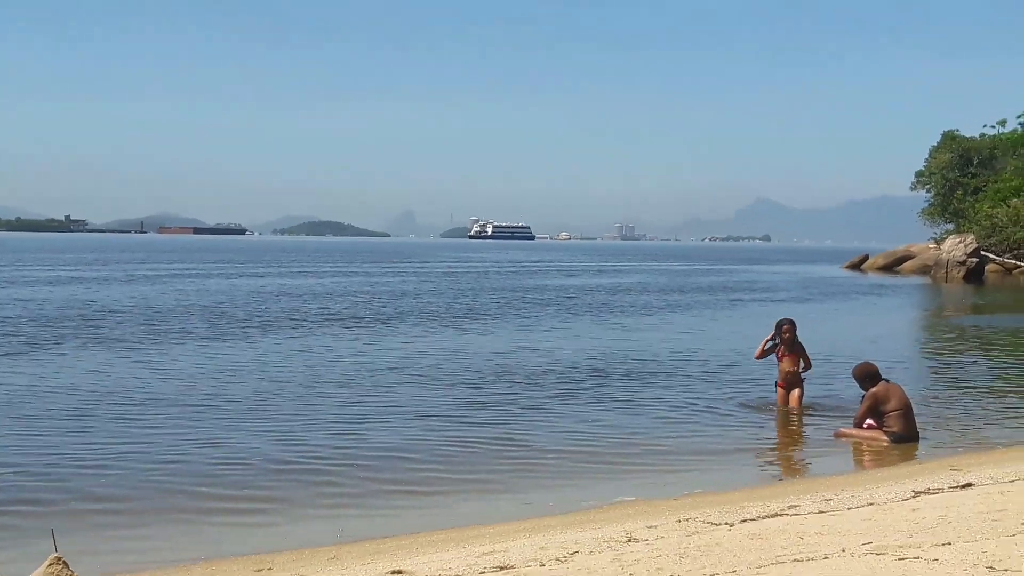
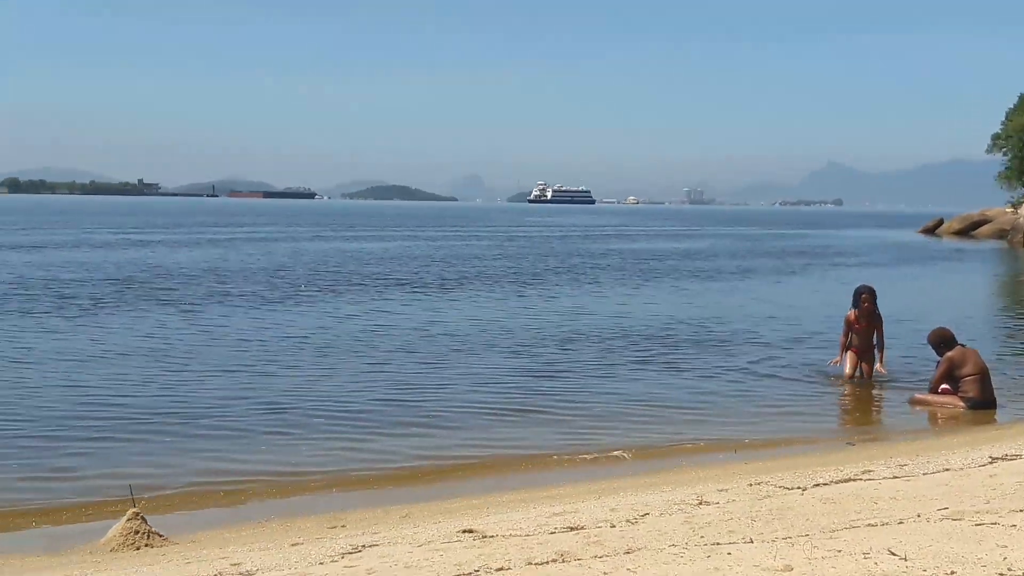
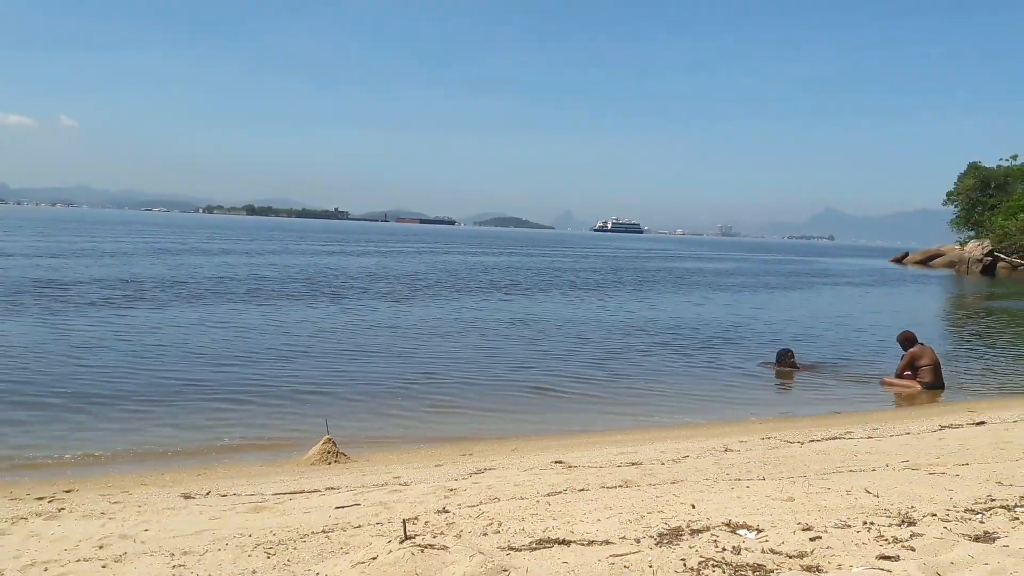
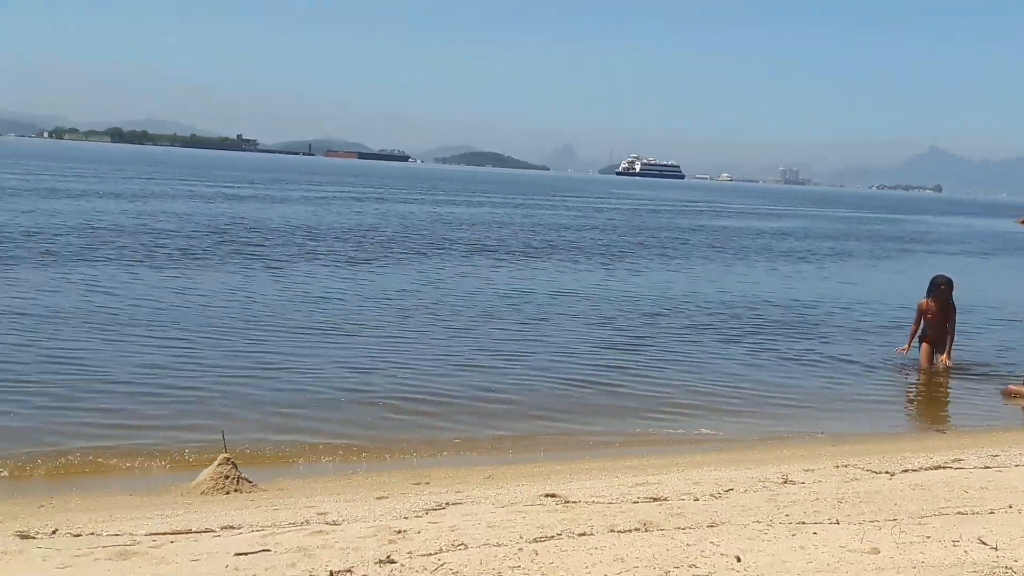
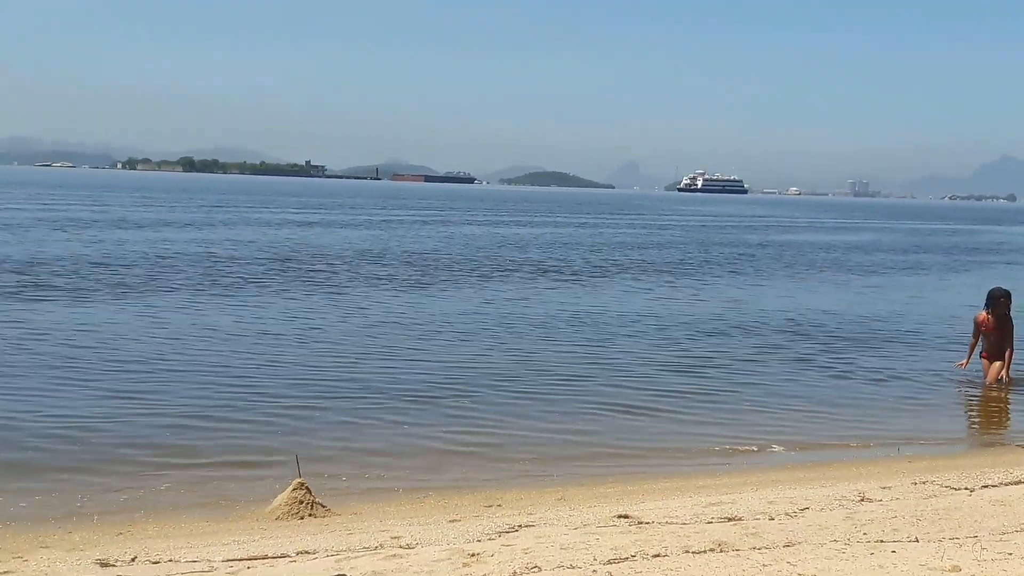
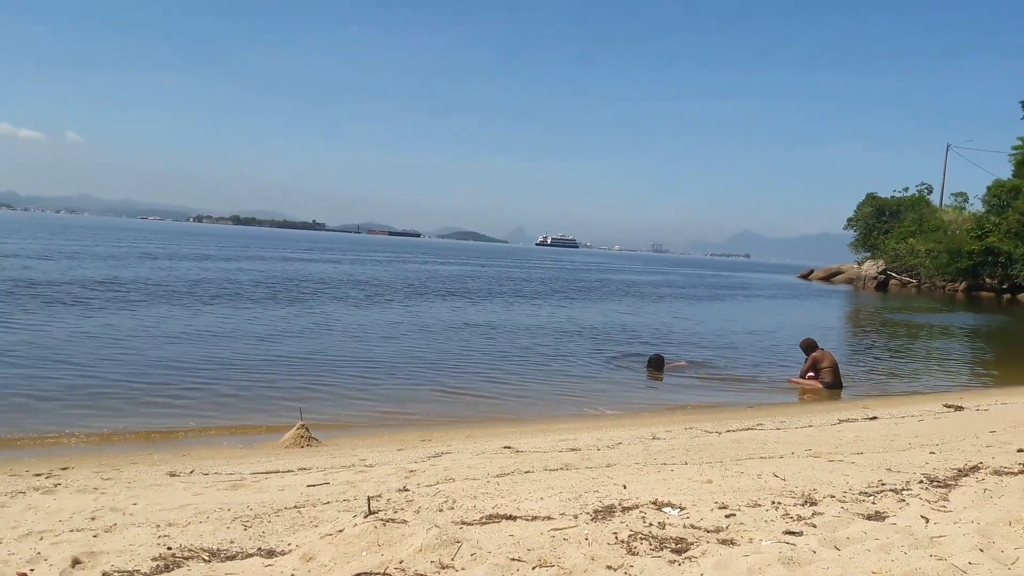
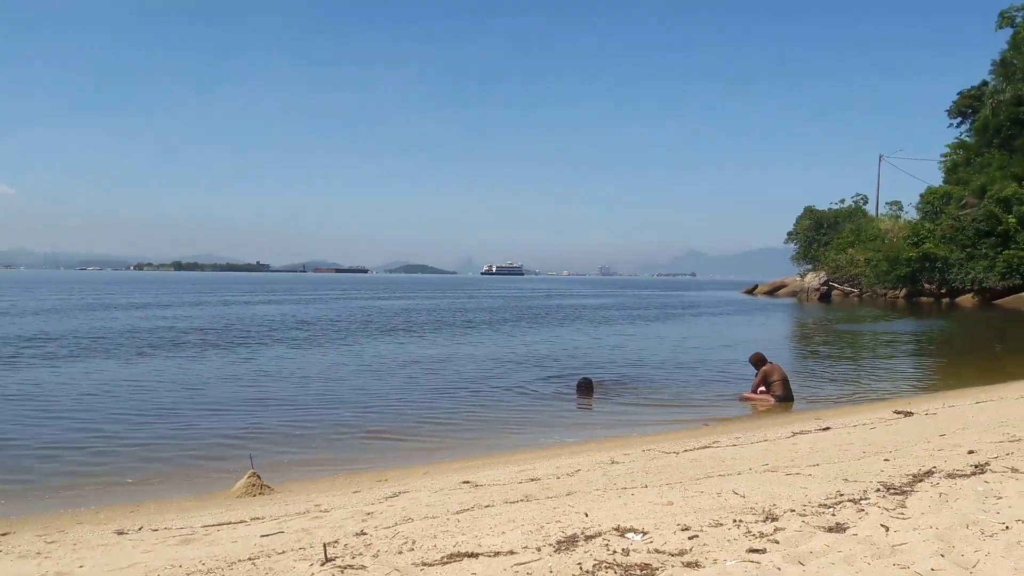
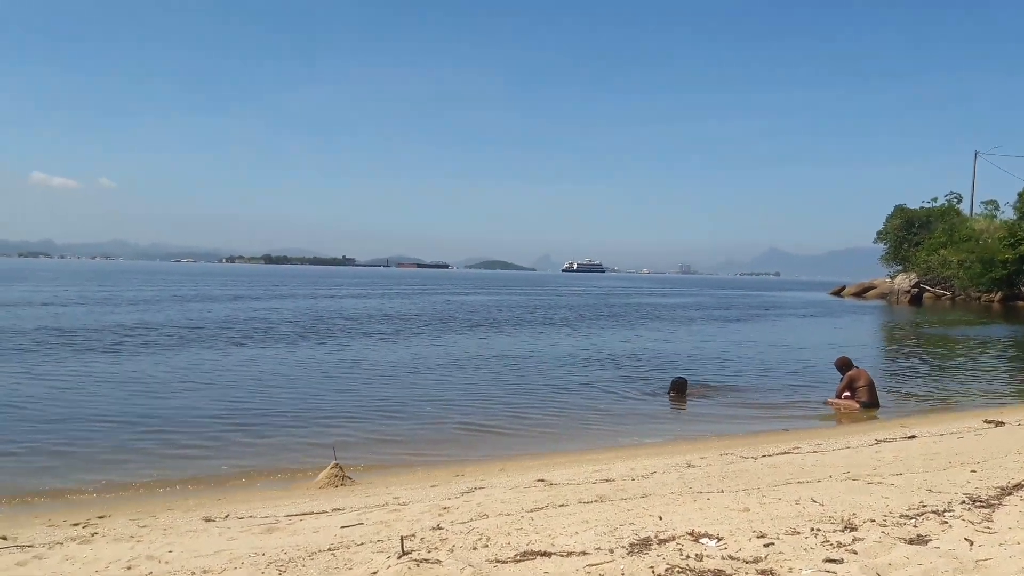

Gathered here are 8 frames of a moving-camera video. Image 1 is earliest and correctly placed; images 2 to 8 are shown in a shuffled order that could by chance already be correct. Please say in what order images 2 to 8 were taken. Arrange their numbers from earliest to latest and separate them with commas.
2, 4, 5, 3, 6, 8, 7
